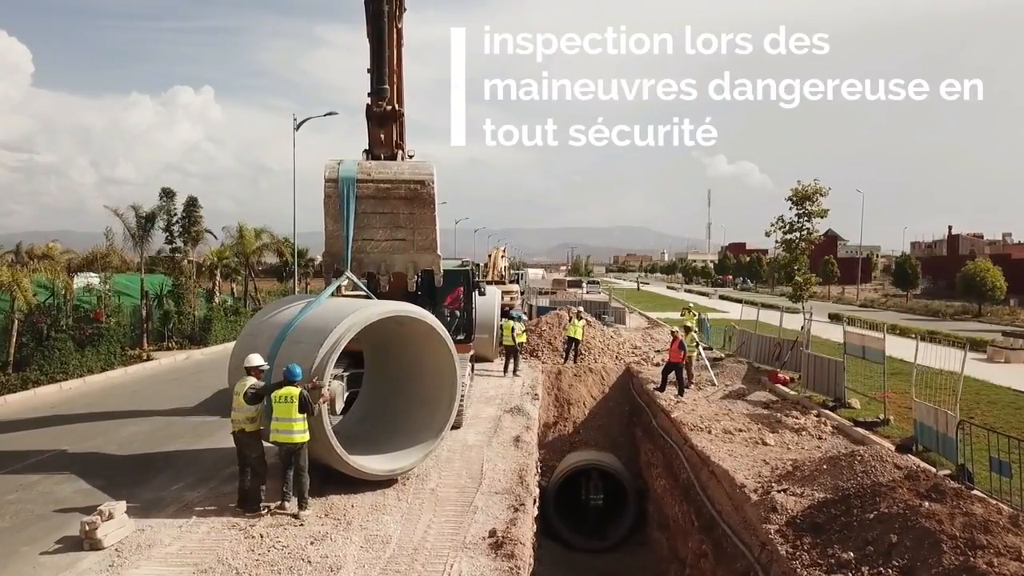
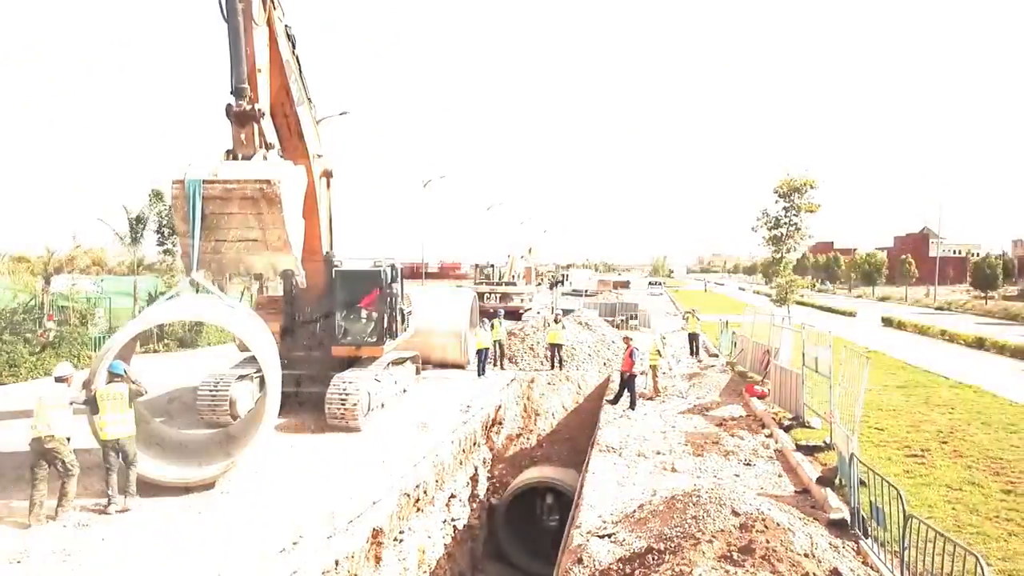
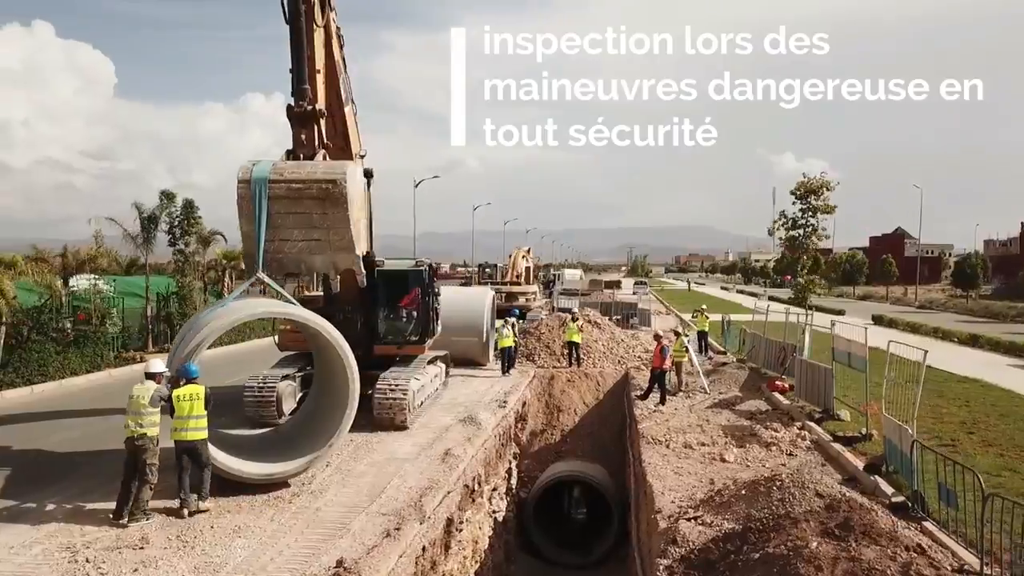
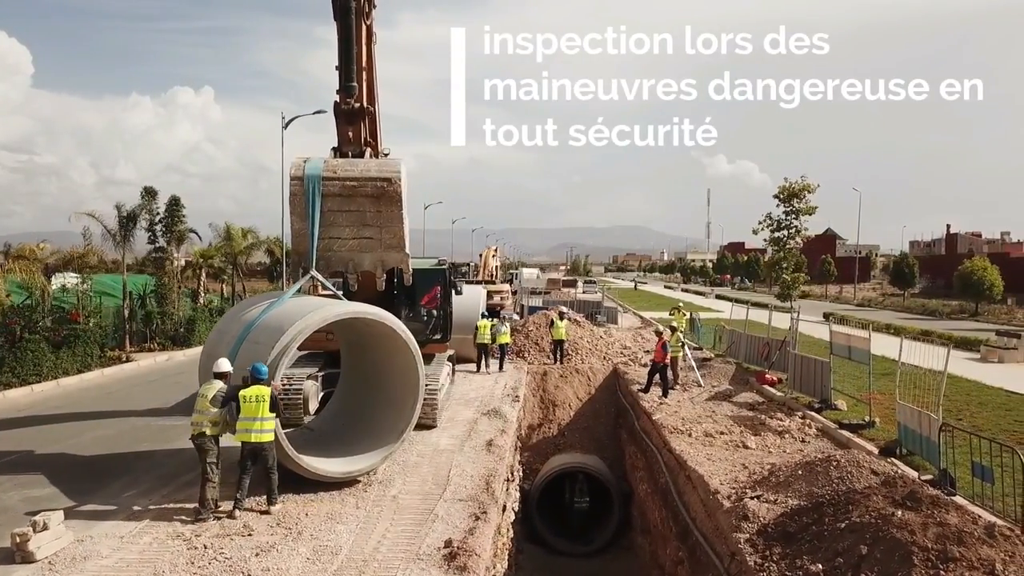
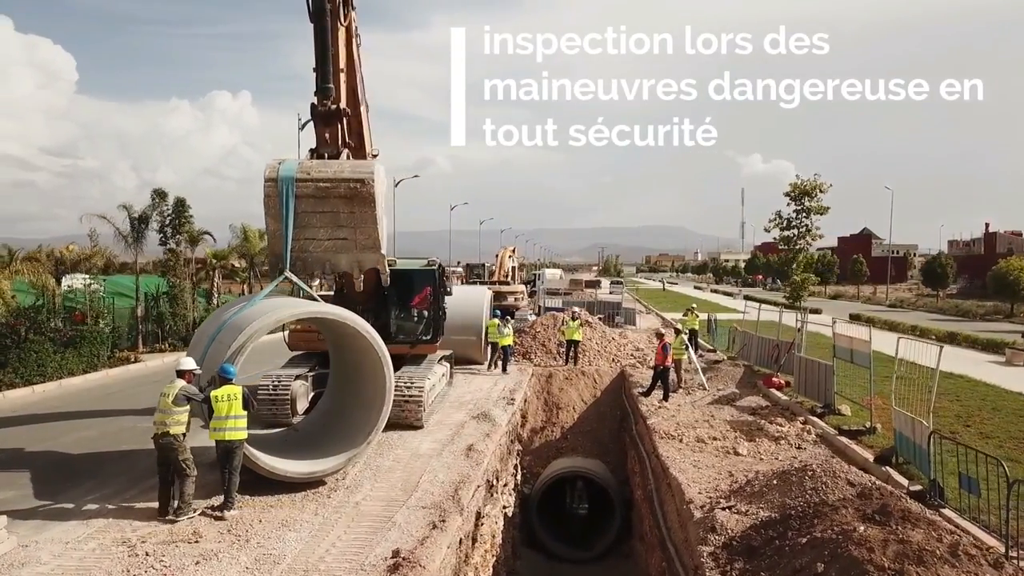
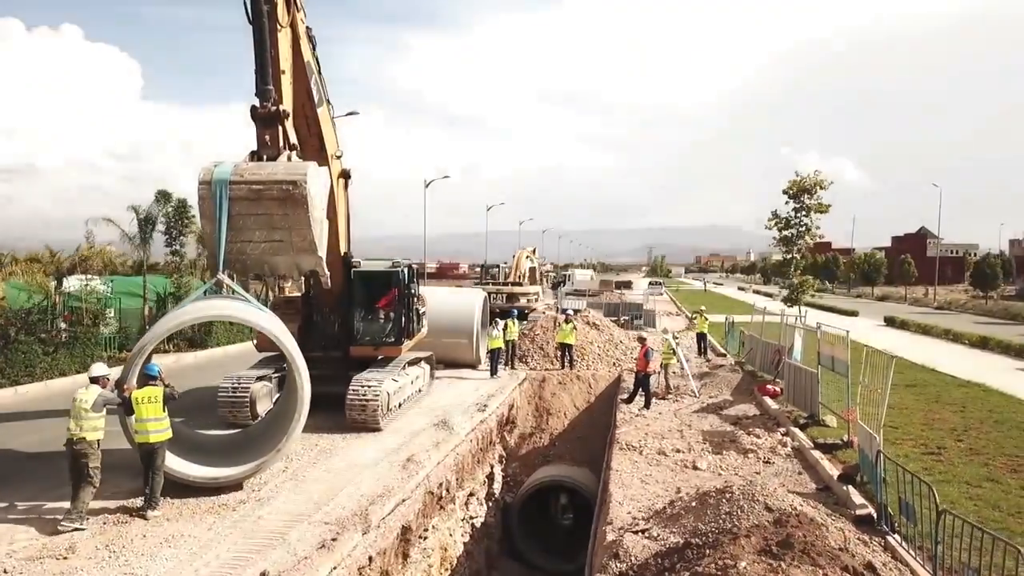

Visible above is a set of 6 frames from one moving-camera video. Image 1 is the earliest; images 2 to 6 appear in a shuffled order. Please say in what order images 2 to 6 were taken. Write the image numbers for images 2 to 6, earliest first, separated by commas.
4, 5, 3, 6, 2
